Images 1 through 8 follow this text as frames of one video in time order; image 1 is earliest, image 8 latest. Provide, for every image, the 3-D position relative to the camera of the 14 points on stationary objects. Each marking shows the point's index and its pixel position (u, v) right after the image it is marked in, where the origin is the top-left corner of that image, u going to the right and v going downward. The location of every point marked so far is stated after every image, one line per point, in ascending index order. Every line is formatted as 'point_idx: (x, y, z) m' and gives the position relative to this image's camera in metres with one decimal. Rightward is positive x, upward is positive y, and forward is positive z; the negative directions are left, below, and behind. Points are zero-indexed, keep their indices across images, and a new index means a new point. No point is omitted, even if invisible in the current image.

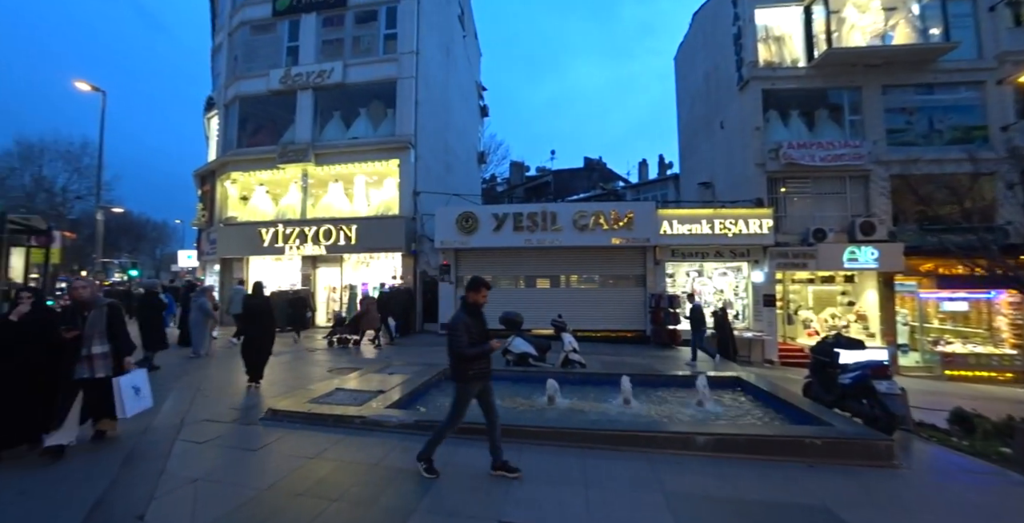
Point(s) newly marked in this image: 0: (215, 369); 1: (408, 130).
0: (-5.9, -2.1, +8.1) m
1: (-3.9, +5.0, +15.4) m
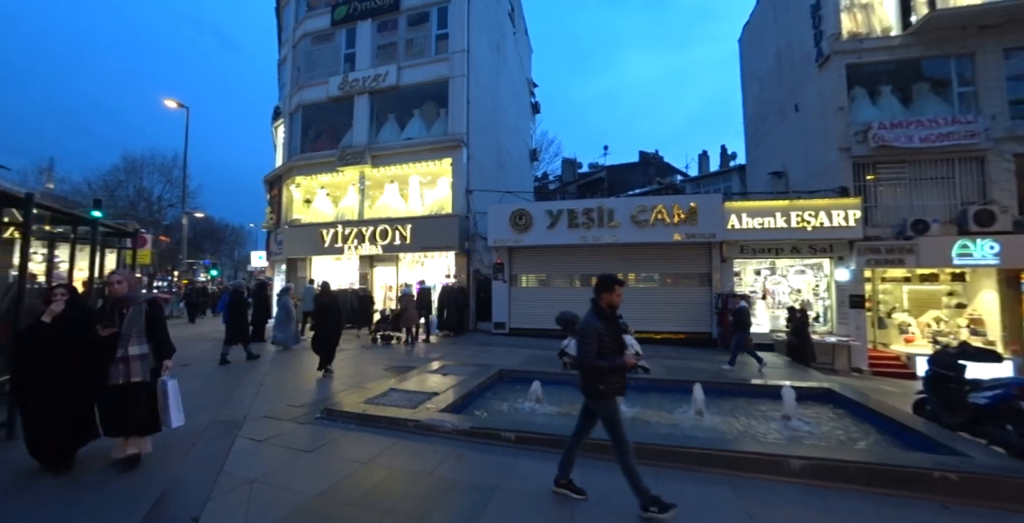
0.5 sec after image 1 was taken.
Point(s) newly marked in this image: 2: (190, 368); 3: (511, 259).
0: (-4.8, -2.1, +8.4) m
1: (-1.9, +5.0, +15.4) m
2: (-6.1, -2.0, +7.7) m
3: (0.0, +0.1, +14.7) m
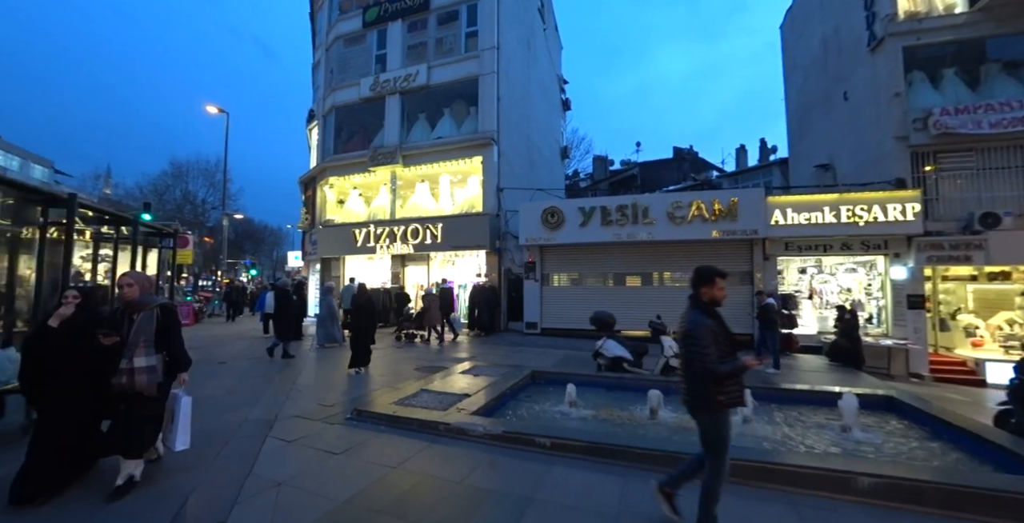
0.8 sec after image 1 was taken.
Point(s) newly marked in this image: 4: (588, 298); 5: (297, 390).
0: (-4.1, -2.1, +8.5) m
1: (-0.8, +5.1, +15.2) m
2: (-5.5, -2.0, +7.8) m
3: (+1.1, +0.1, +14.5) m
4: (+2.6, -1.3, +13.9) m
5: (-3.1, -1.9, +6.0) m
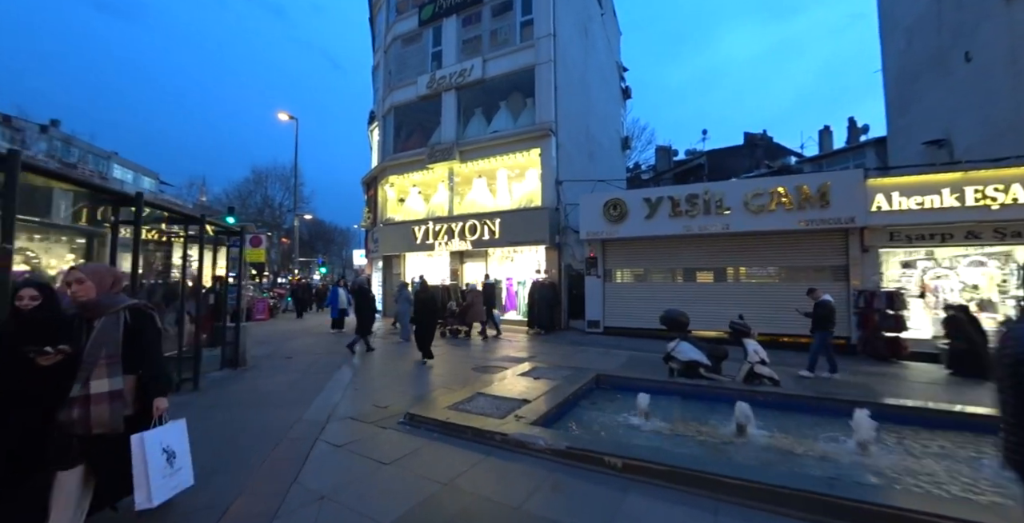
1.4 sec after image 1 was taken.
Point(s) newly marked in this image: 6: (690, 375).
0: (-2.9, -2.0, +8.4) m
1: (+1.3, +5.2, +14.7) m
2: (-4.3, -1.9, +8.0) m
3: (+3.1, +0.3, +13.6) m
4: (+4.5, -1.1, +12.9) m
5: (-2.3, -1.8, +5.9) m
6: (+3.0, -1.9, +6.9) m
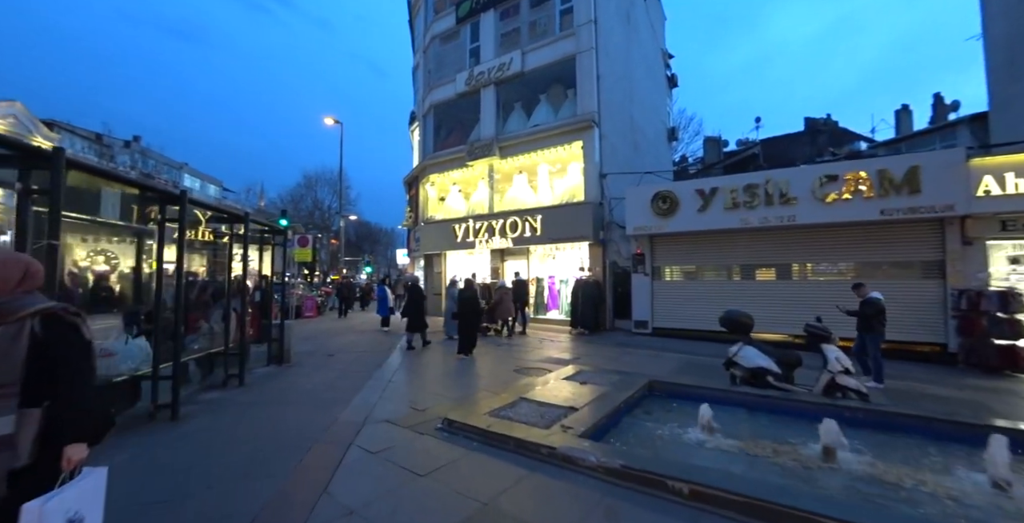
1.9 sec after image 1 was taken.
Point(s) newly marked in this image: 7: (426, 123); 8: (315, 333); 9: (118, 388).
0: (-2.0, -2.0, +8.3) m
1: (+2.7, +5.3, +14.1) m
2: (-3.5, -1.9, +8.0) m
3: (+4.4, +0.4, +12.9) m
4: (+5.8, -1.0, +12.0) m
5: (-1.7, -1.8, +5.7) m
6: (+3.7, -1.8, +6.2) m
7: (-3.9, +6.3, +18.7) m
8: (-5.2, -1.9, +10.9) m
9: (-3.9, -1.2, +4.0) m
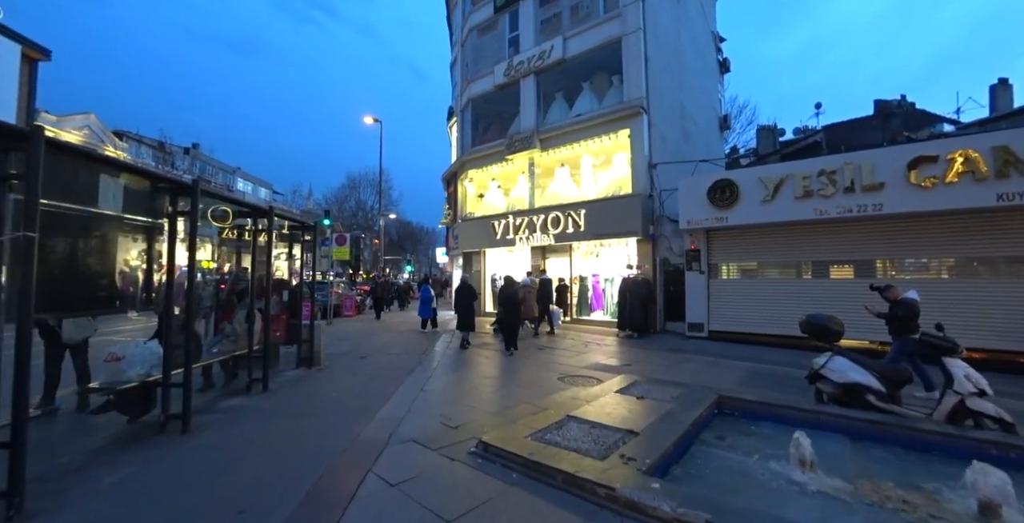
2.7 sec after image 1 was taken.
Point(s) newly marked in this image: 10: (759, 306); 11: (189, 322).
0: (-1.2, -1.9, +7.8) m
1: (+4.0, +5.4, +13.0) m
2: (-2.7, -1.8, +7.6) m
3: (+5.6, +0.5, +11.7) m
4: (+6.9, -0.9, +10.7) m
5: (-1.1, -1.7, +5.1) m
6: (+4.3, -1.8, +5.2) m
7: (-2.1, +6.4, +18.3) m
8: (-4.2, -1.9, +10.6) m
9: (-3.5, -1.2, +3.7) m
10: (+6.6, -1.2, +10.9) m
11: (-3.1, -0.6, +4.0) m
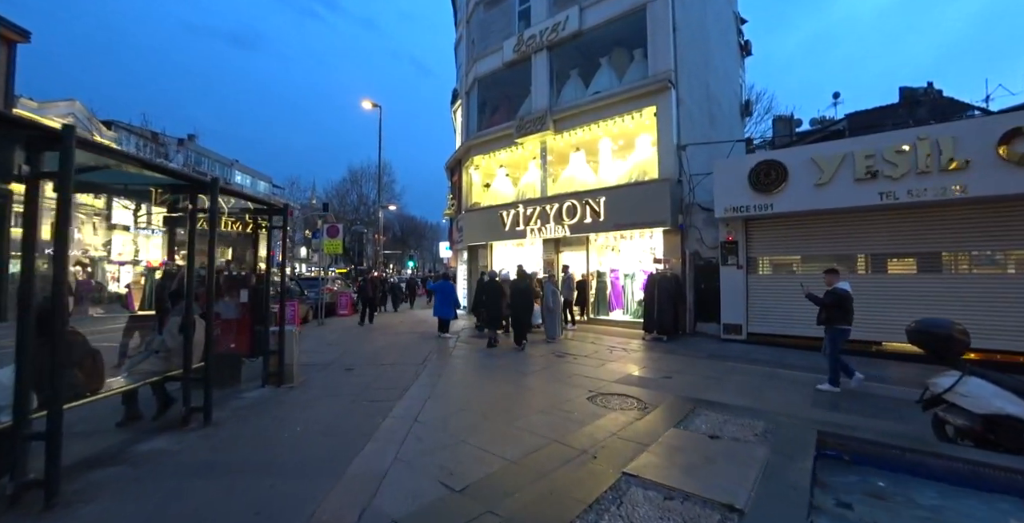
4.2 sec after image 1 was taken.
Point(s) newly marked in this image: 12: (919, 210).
0: (-1.0, -1.8, +6.5) m
1: (+4.3, +5.6, +11.6) m
2: (-2.4, -1.7, +6.3) m
3: (+5.9, +0.7, +10.3) m
4: (+7.2, -0.7, +9.3) m
5: (-0.9, -1.6, +3.8) m
6: (+4.5, -1.7, +3.8) m
7: (-1.8, +6.6, +16.9) m
8: (-3.9, -1.7, +9.4) m
9: (-3.2, -1.1, +2.4) m
10: (+6.9, -1.0, +9.5) m
11: (-2.9, -0.5, +2.6) m
12: (+8.4, +1.1, +8.5) m
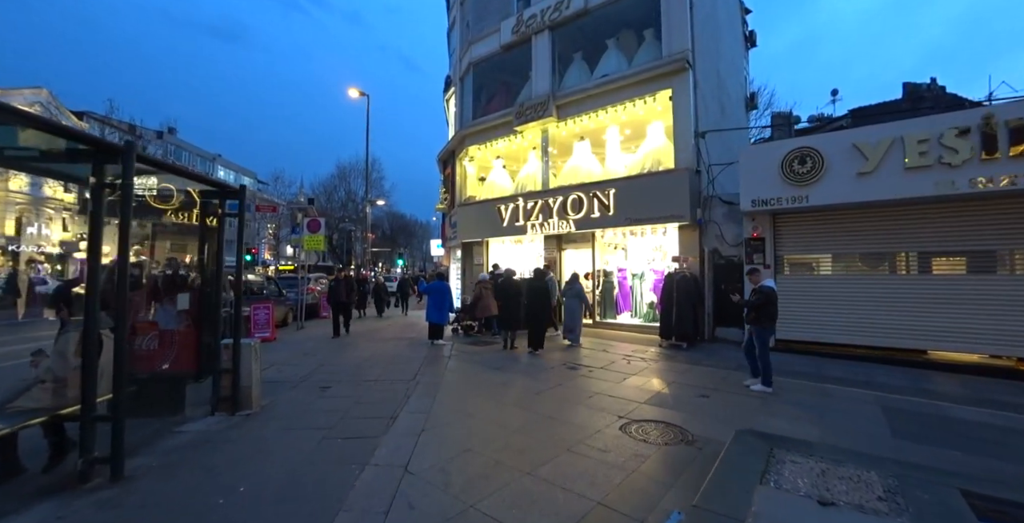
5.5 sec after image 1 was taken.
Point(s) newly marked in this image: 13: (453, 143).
0: (-0.8, -1.8, +5.4) m
1: (+4.4, +5.6, +10.6) m
2: (-2.3, -1.7, +5.2) m
3: (+6.0, +0.7, +9.3) m
4: (+7.3, -0.7, +8.4) m
5: (-0.7, -1.6, +2.7) m
6: (+4.7, -1.6, +2.8) m
7: (-1.8, +6.7, +15.7) m
8: (-3.8, -1.7, +8.2) m
9: (-3.0, -1.1, +1.2) m
10: (+7.0, -1.0, +8.5) m
11: (-2.7, -0.5, +1.5) m
12: (+8.5, +1.1, +7.6) m
13: (-2.3, +4.6, +16.3) m
